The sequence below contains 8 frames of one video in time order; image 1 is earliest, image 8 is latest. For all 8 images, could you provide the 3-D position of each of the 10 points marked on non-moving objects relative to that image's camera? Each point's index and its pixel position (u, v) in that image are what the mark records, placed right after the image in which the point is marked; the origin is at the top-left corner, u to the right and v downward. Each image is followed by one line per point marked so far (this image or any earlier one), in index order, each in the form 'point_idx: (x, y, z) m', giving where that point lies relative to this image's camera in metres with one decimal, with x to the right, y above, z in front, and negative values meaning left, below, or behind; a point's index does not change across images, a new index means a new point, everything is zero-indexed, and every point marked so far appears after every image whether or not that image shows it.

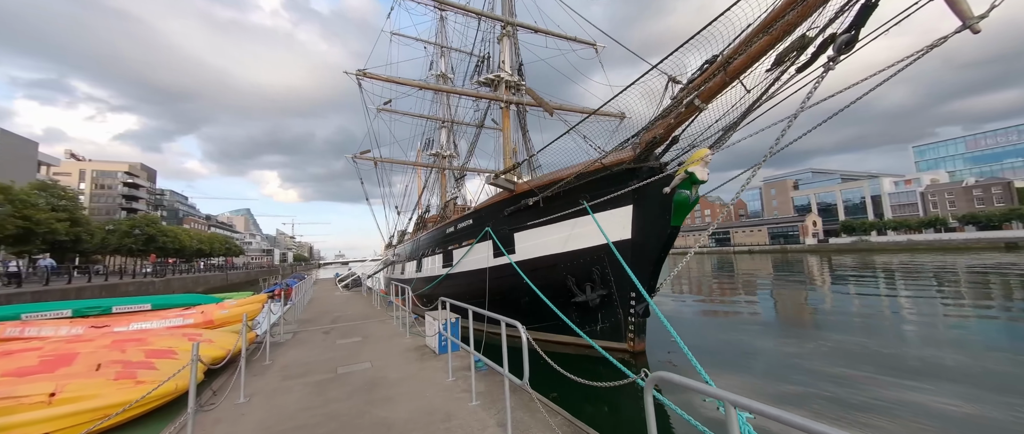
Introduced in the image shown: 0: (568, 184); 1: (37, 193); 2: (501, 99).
0: (+1.1, +0.6, +6.4) m
1: (-27.4, +1.5, +18.0) m
2: (-0.4, +4.1, +11.1) m
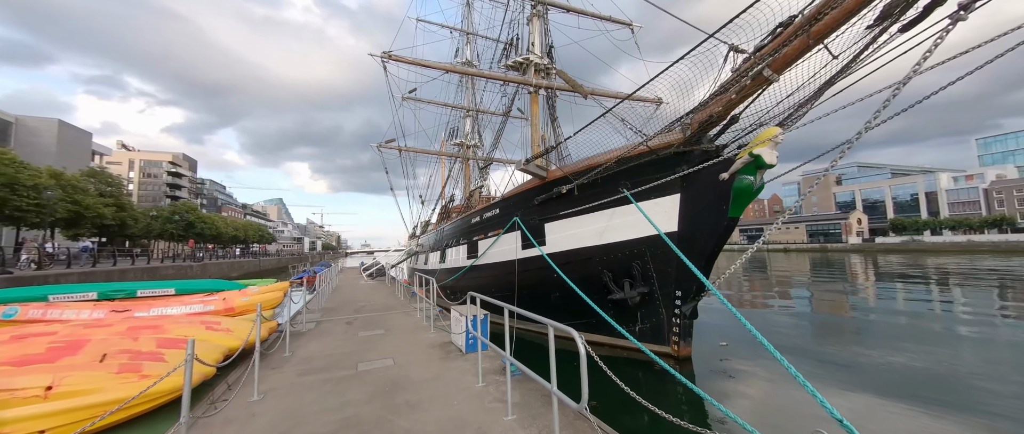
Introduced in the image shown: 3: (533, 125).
0: (+1.7, +0.8, +5.8) m
1: (-26.0, +2.4, +19.1) m
2: (+0.6, +4.5, +10.4) m
3: (+0.7, +3.2, +10.9) m
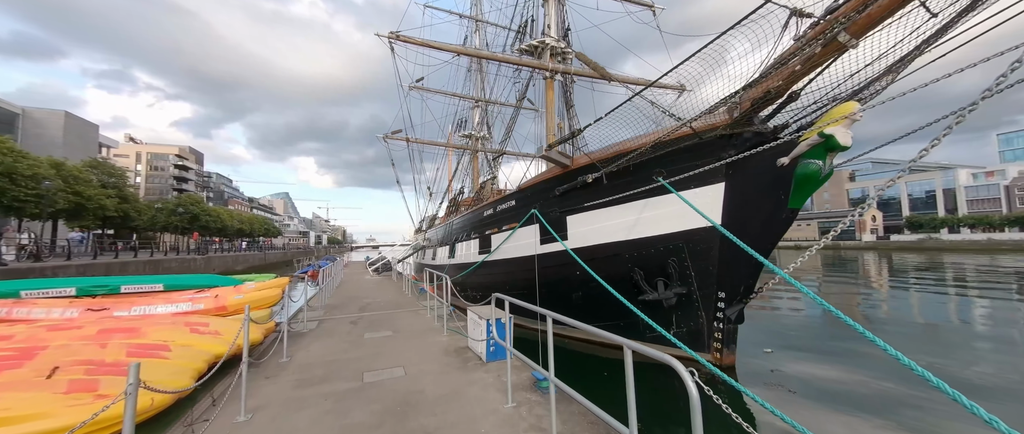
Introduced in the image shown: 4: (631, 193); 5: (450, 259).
0: (+2.1, +1.0, +5.2) m
1: (-25.4, +2.9, +18.8) m
2: (+1.0, +4.7, +9.8) m
3: (+1.1, +3.4, +10.3) m
4: (+2.0, +0.4, +5.4) m
5: (-2.1, -1.4, +11.0) m
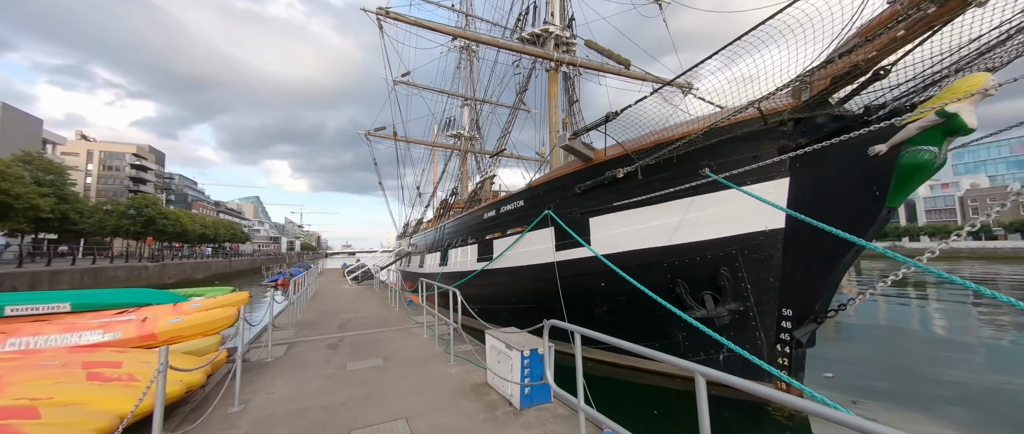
0: (+2.4, +1.0, +4.4) m
1: (-25.8, +2.8, +16.5) m
2: (+1.1, +4.6, +9.0) m
3: (+1.2, +3.3, +9.5) m
4: (+2.3, +0.4, +4.6) m
5: (-2.2, -1.5, +9.9) m
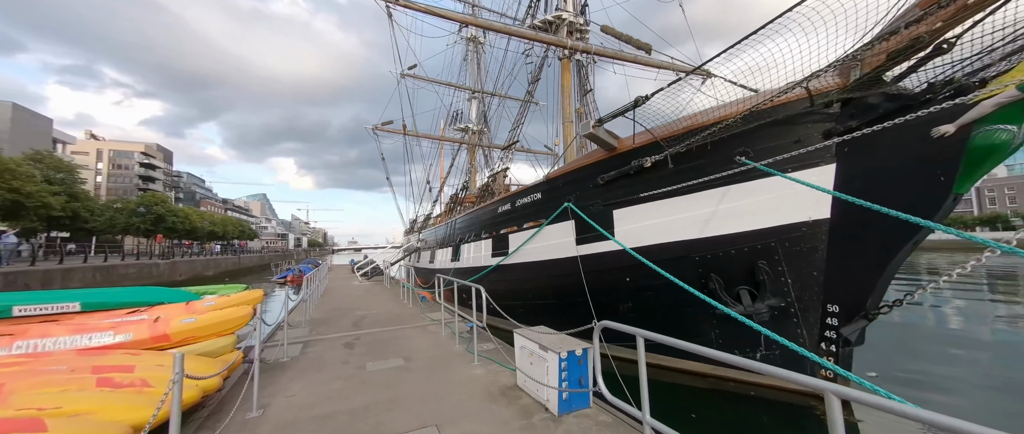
0: (+2.7, +1.1, +4.1) m
1: (-25.4, +2.9, +16.5) m
2: (+1.4, +4.8, +8.7) m
3: (+1.5, +3.5, +9.2) m
4: (+2.6, +0.5, +4.3) m
5: (-1.8, -1.4, +9.7) m
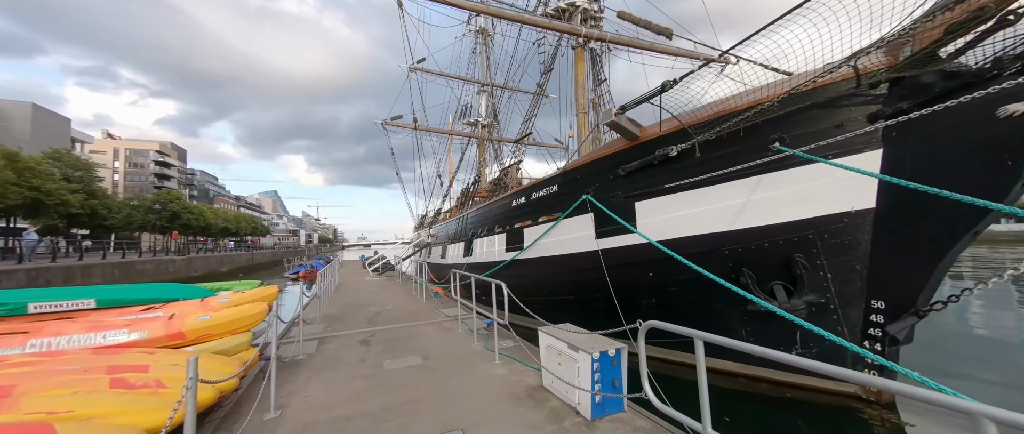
0: (+2.9, +1.2, +3.9) m
1: (-24.9, +3.0, +16.9) m
2: (+1.8, +4.9, +8.4) m
3: (+1.9, +3.7, +9.0) m
4: (+2.9, +0.6, +4.0) m
5: (-1.4, -1.2, +9.6) m
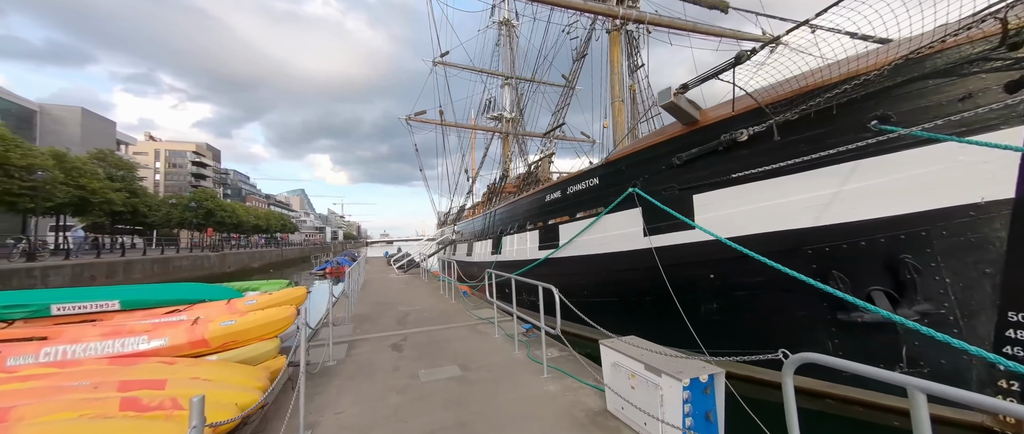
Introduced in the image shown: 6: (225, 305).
0: (+3.4, +1.3, +3.2) m
1: (-23.6, +3.1, +17.8) m
2: (+2.5, +5.0, +7.8) m
3: (+2.7, +3.8, +8.3) m
4: (+3.4, +0.7, +3.4) m
5: (-0.5, -1.1, +9.2) m
6: (-3.1, -0.9, +3.4) m
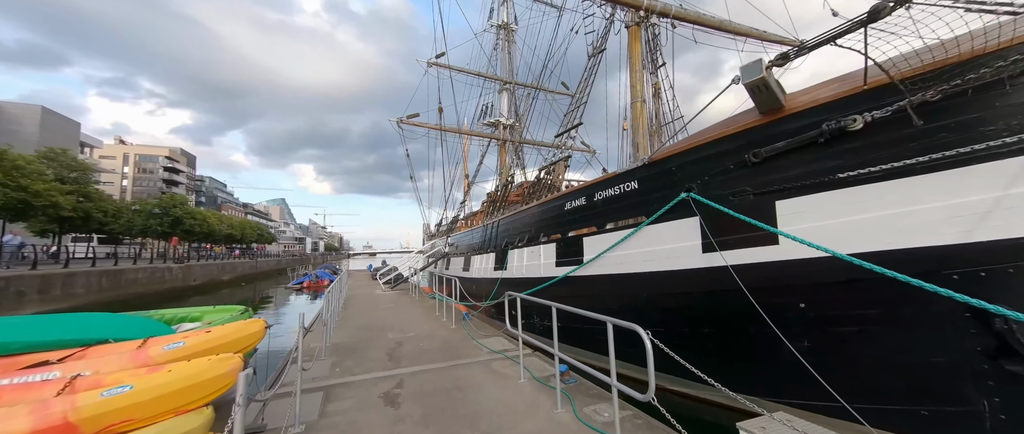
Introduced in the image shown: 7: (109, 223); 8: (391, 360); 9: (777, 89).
0: (+3.9, +1.2, +2.4) m
1: (-23.7, +2.8, +16.0) m
2: (+2.8, +4.8, +7.1) m
3: (+2.9, +3.5, +7.6) m
4: (+3.8, +0.6, +2.6) m
5: (-0.4, -1.4, +8.1) m
6: (-2.7, -0.9, +2.2) m
7: (-24.6, -0.4, +19.3) m
8: (-1.8, -2.0, +4.3) m
9: (+2.7, +1.3, +3.3) m
